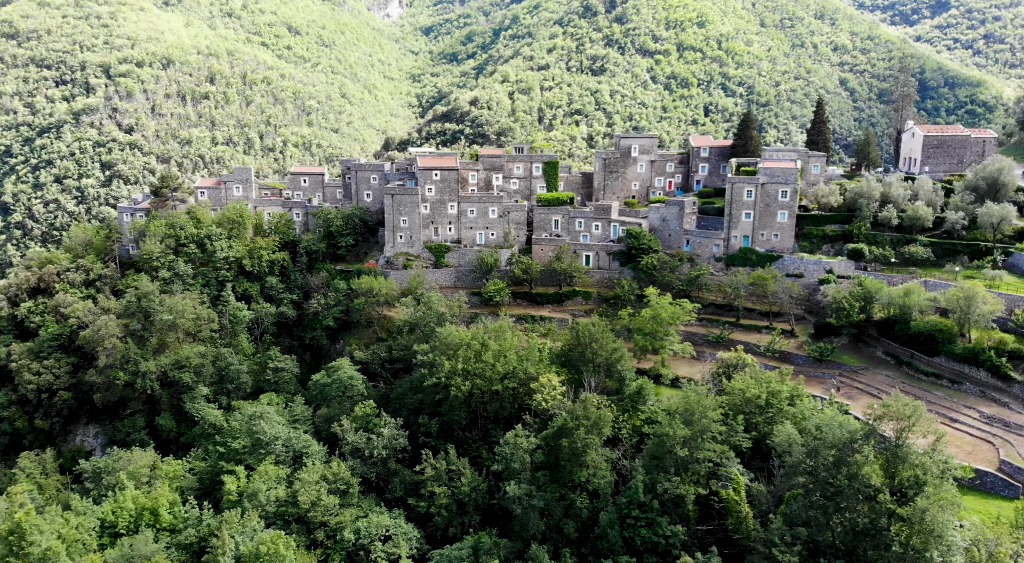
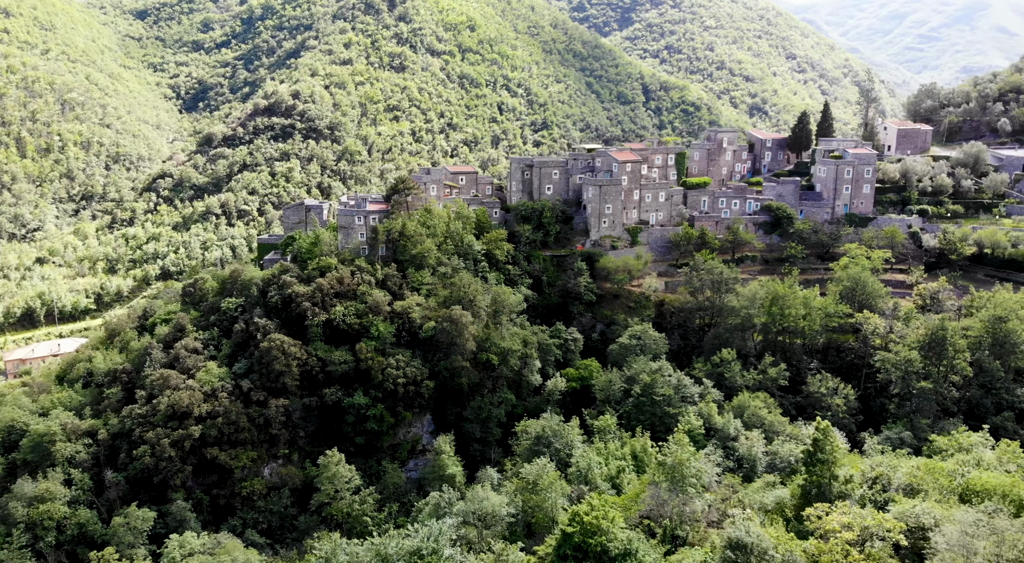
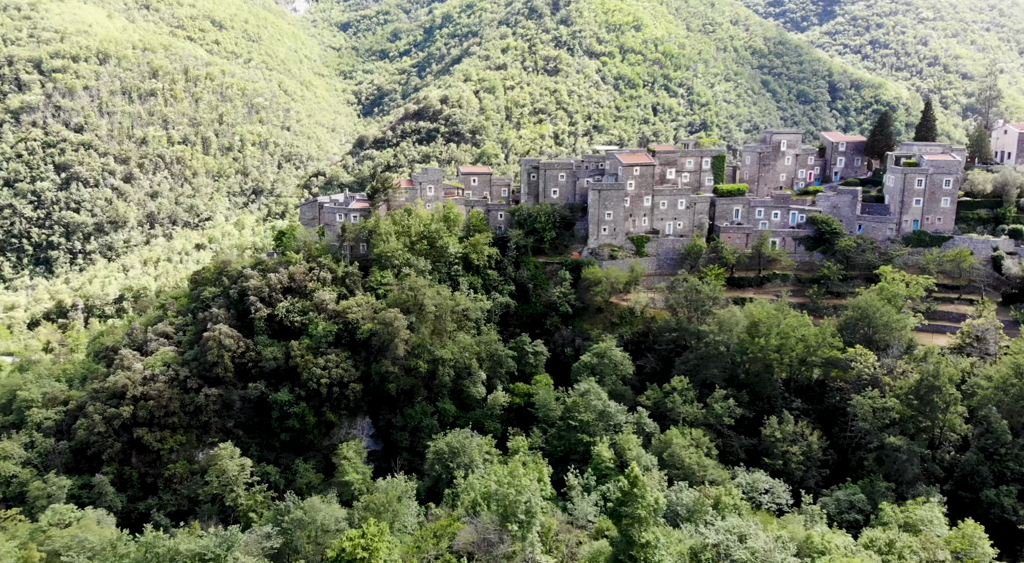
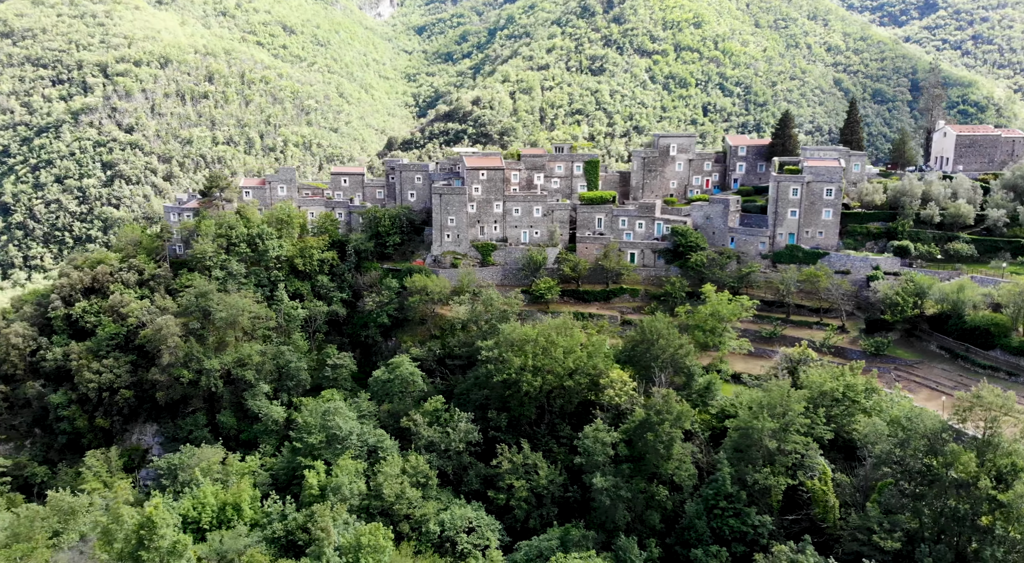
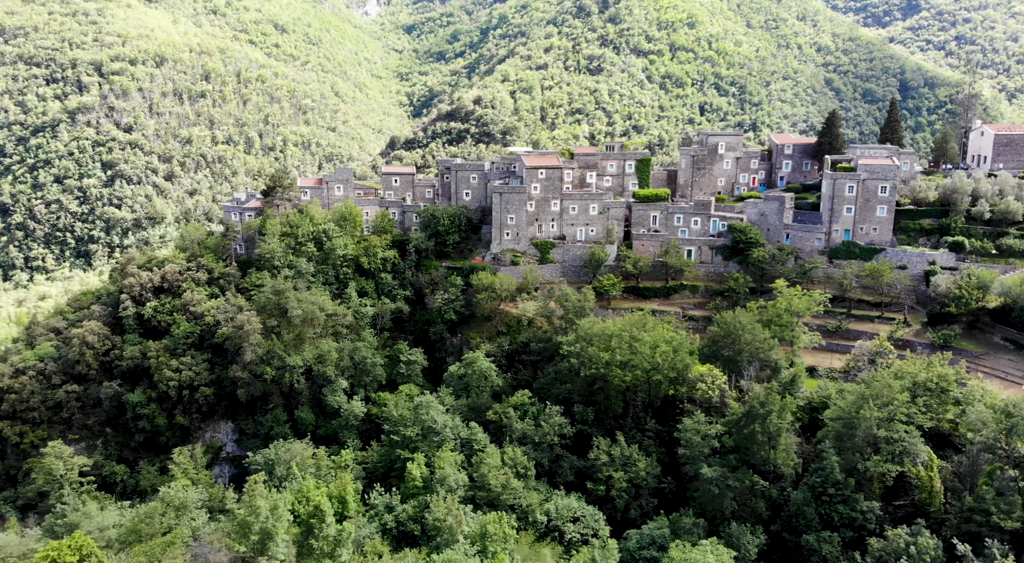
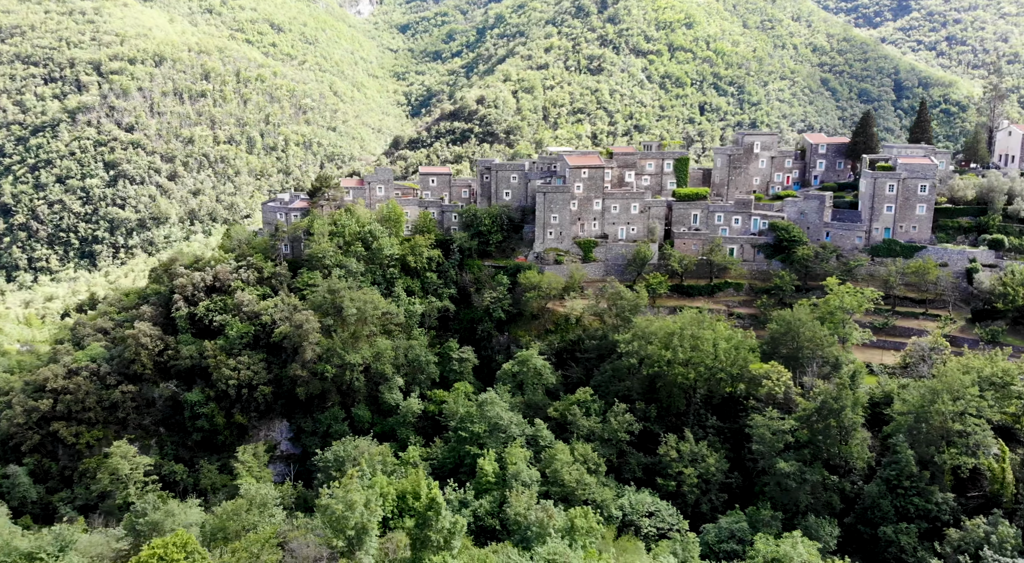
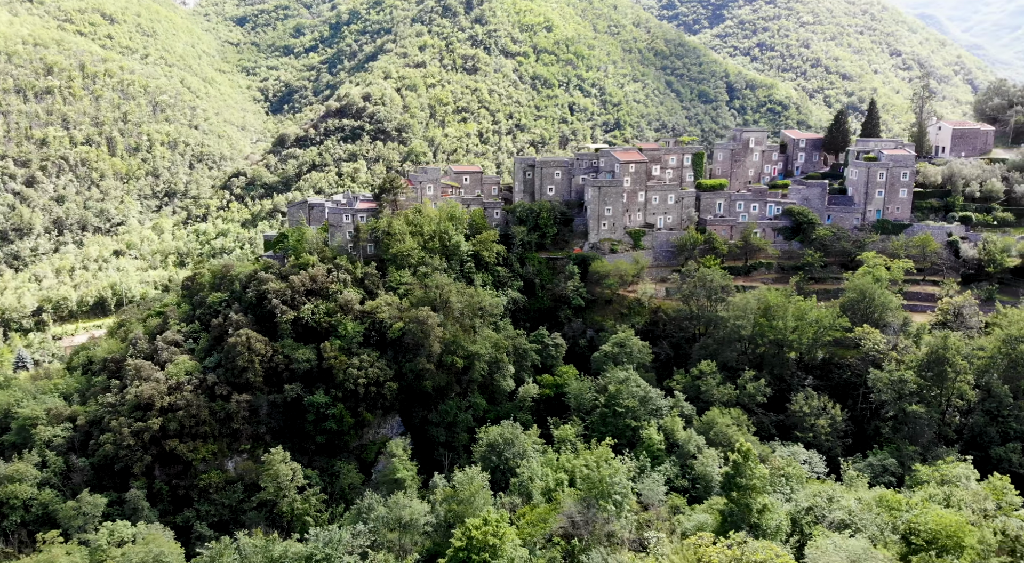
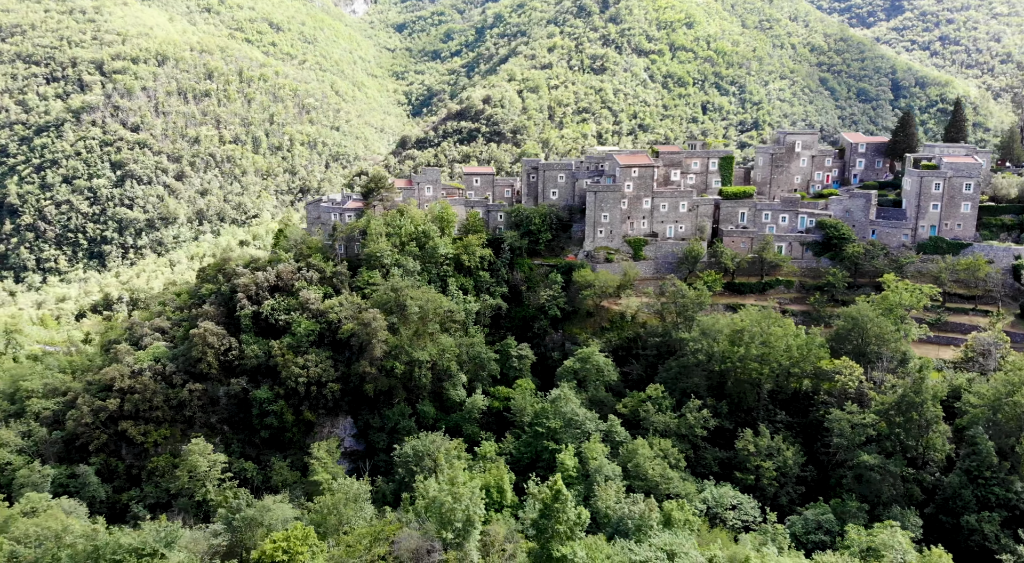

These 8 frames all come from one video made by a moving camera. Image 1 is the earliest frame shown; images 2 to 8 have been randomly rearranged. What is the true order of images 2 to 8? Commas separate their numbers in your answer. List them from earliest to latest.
4, 5, 6, 8, 3, 7, 2
